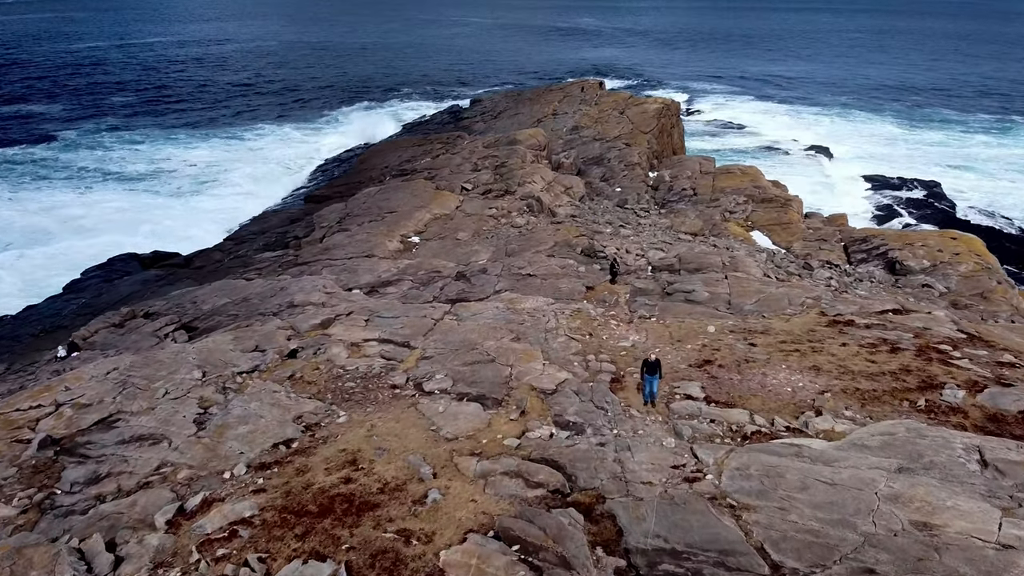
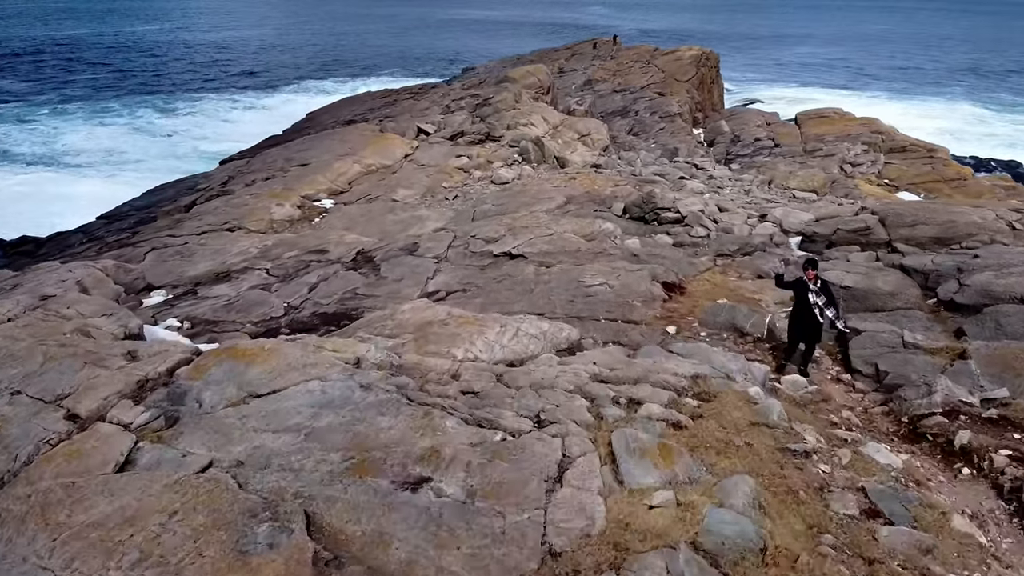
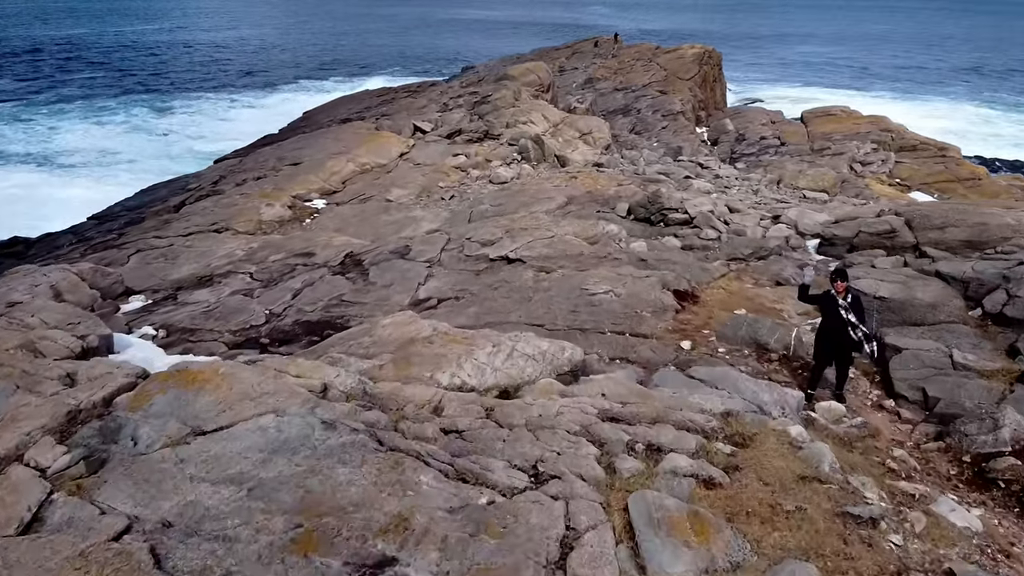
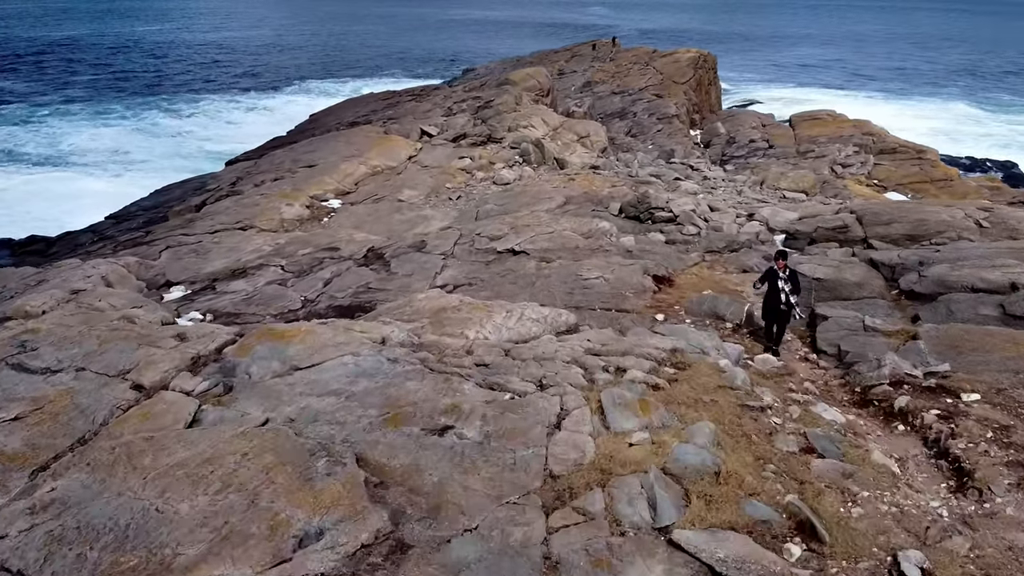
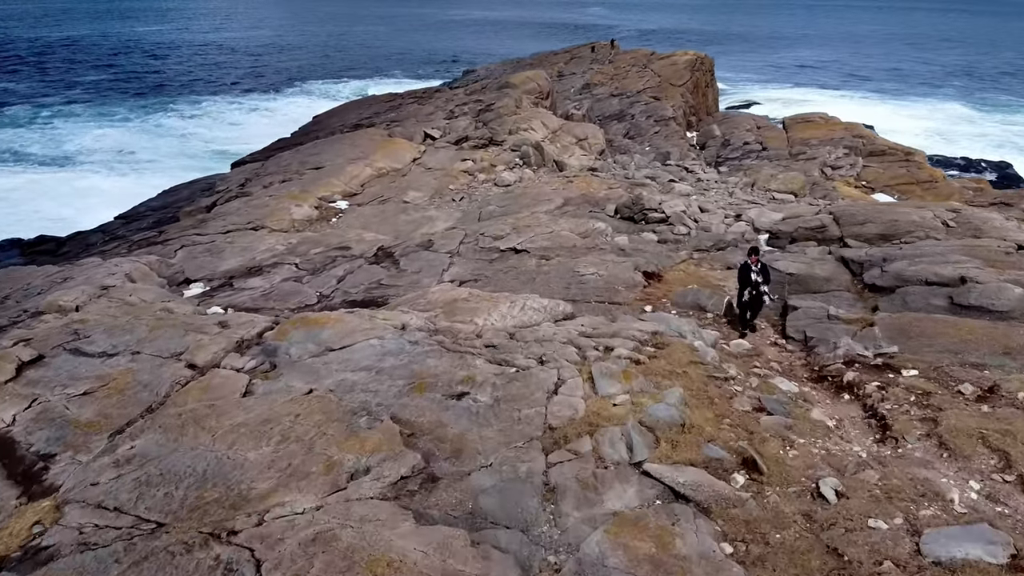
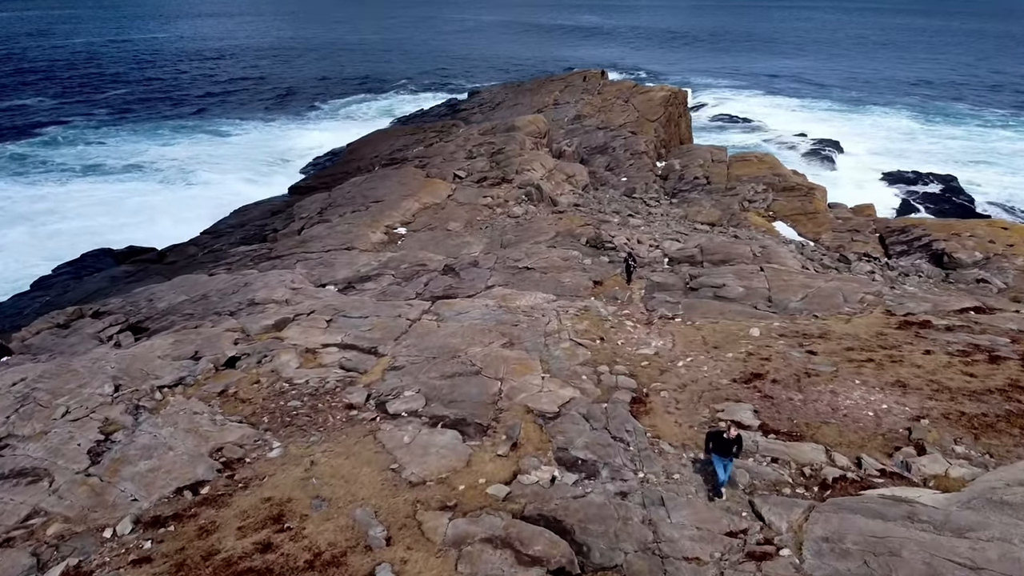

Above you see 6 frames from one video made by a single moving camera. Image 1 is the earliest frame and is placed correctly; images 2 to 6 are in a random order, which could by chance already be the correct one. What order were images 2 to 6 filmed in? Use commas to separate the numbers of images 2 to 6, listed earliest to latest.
6, 5, 4, 2, 3
